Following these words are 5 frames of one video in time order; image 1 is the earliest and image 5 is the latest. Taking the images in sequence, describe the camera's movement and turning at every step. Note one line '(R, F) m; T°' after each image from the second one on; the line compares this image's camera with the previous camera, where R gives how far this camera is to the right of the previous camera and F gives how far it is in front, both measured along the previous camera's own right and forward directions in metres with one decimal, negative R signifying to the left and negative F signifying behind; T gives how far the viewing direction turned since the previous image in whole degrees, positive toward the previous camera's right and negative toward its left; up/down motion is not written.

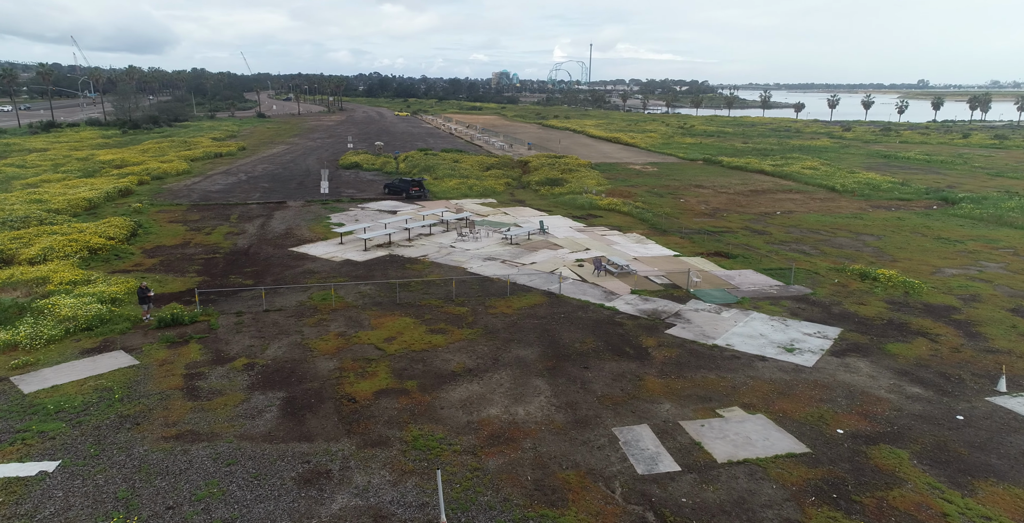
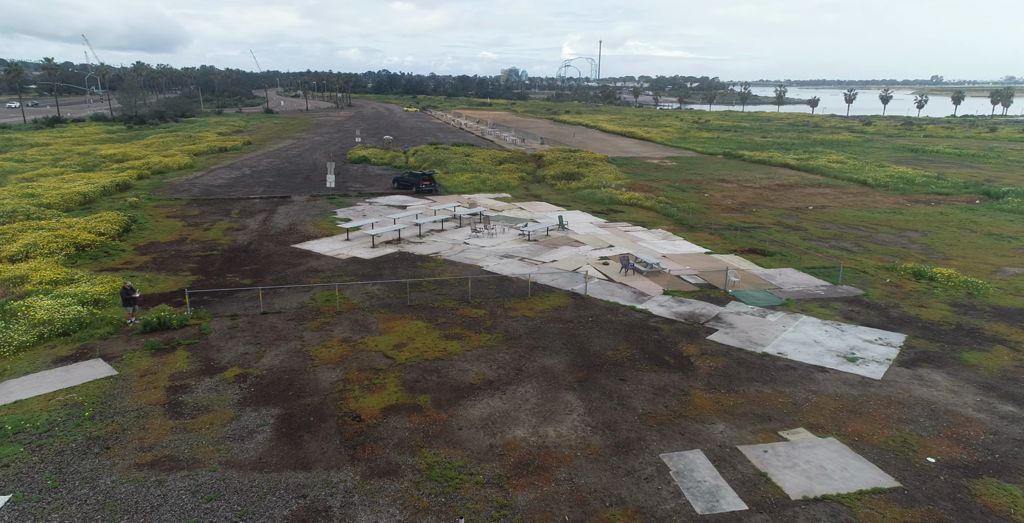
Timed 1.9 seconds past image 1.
(-0.5, +2.2) m; -1°
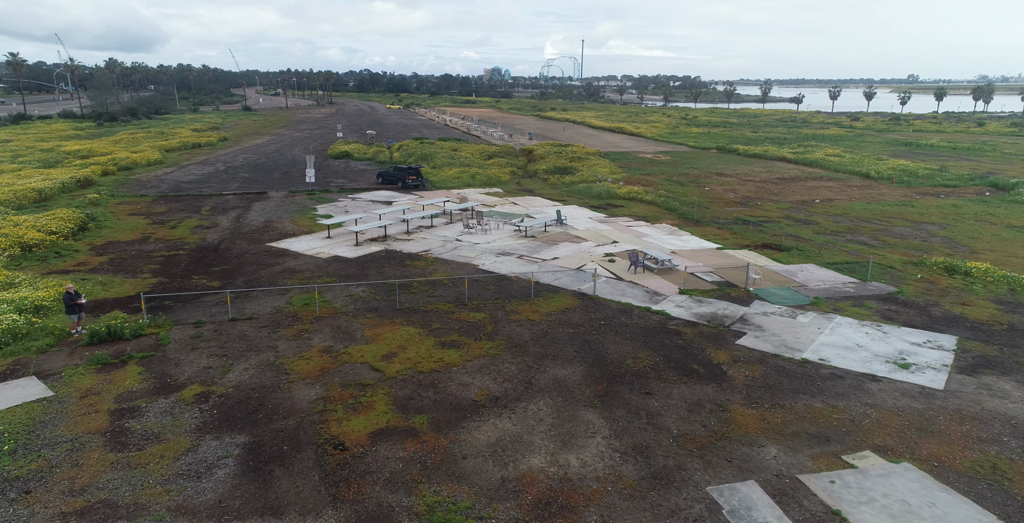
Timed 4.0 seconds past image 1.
(-0.6, +2.3) m; +2°
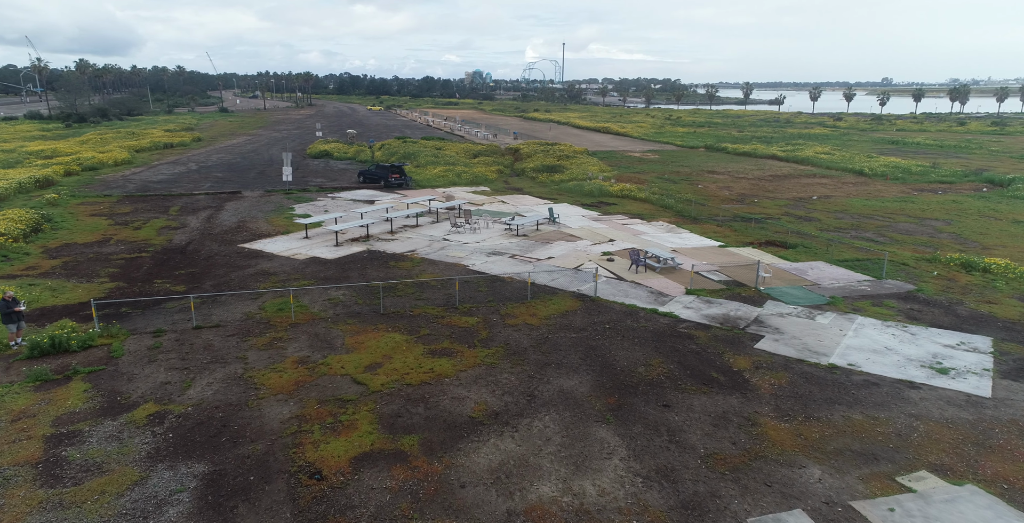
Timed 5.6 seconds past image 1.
(-0.4, +1.6) m; +2°
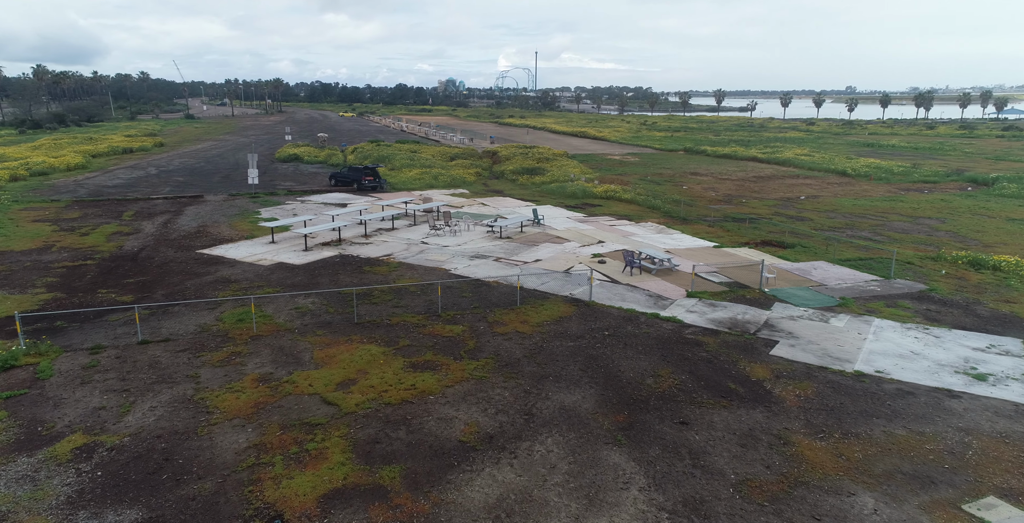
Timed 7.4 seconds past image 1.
(-0.3, +1.7) m; +2°
